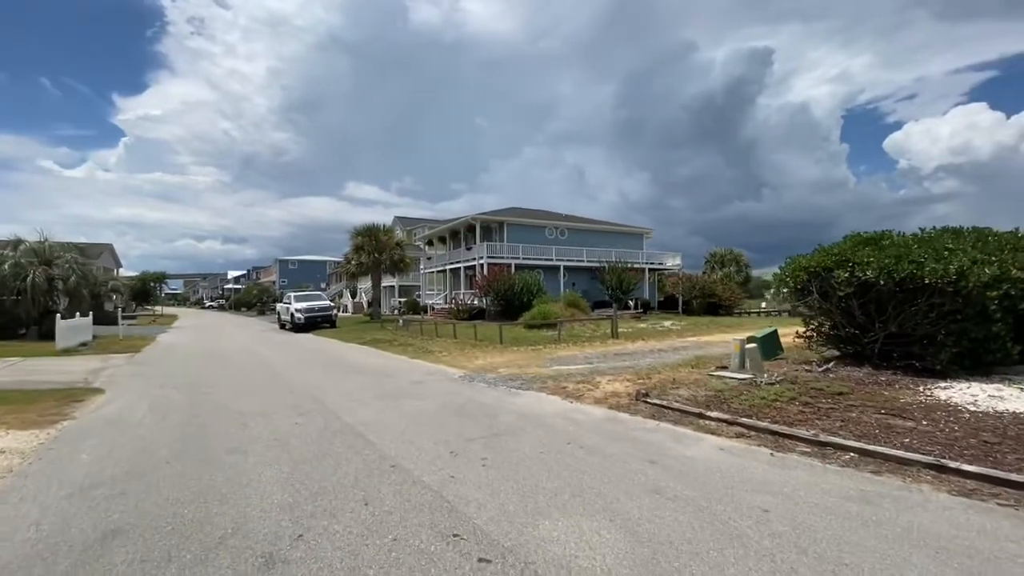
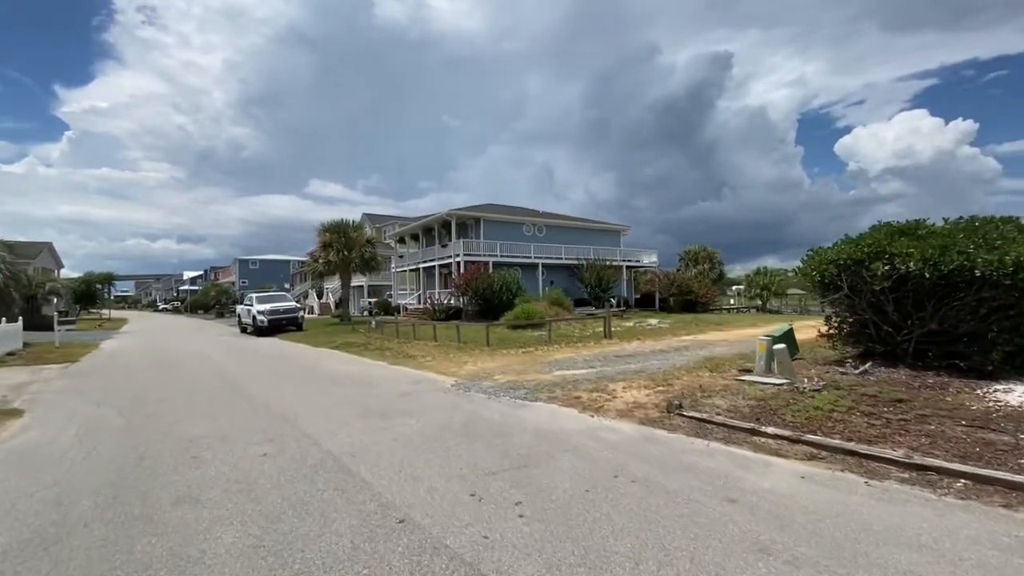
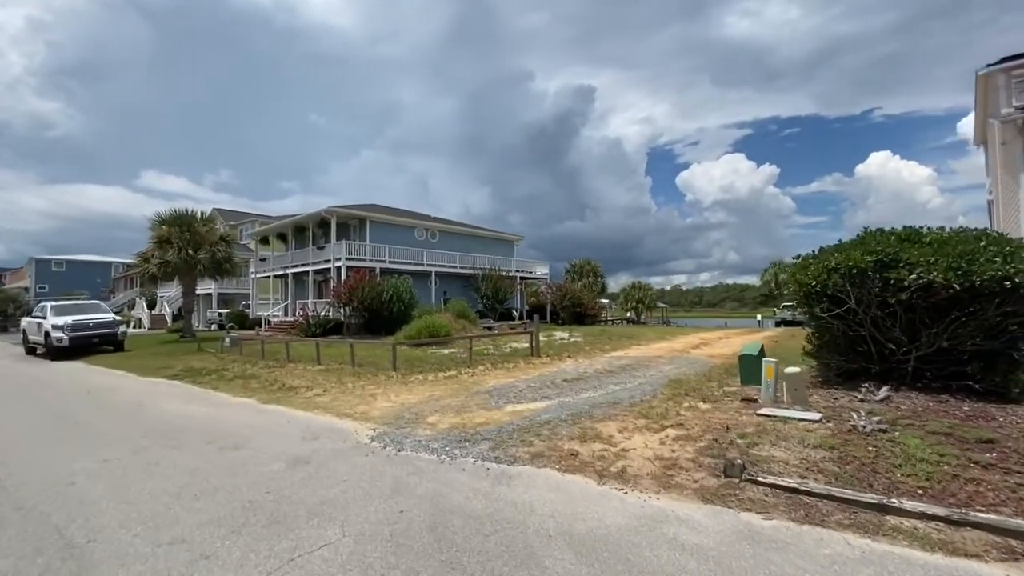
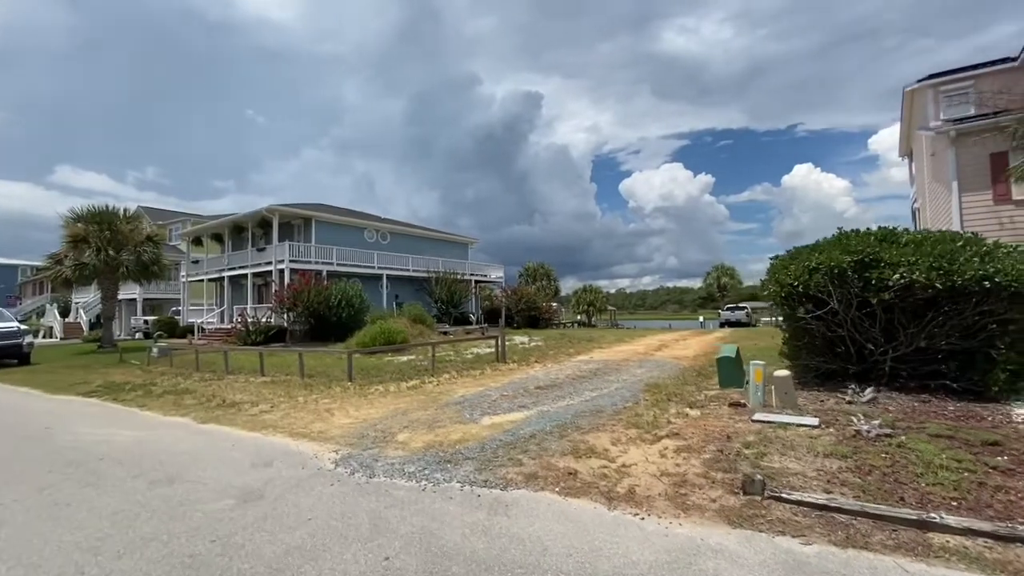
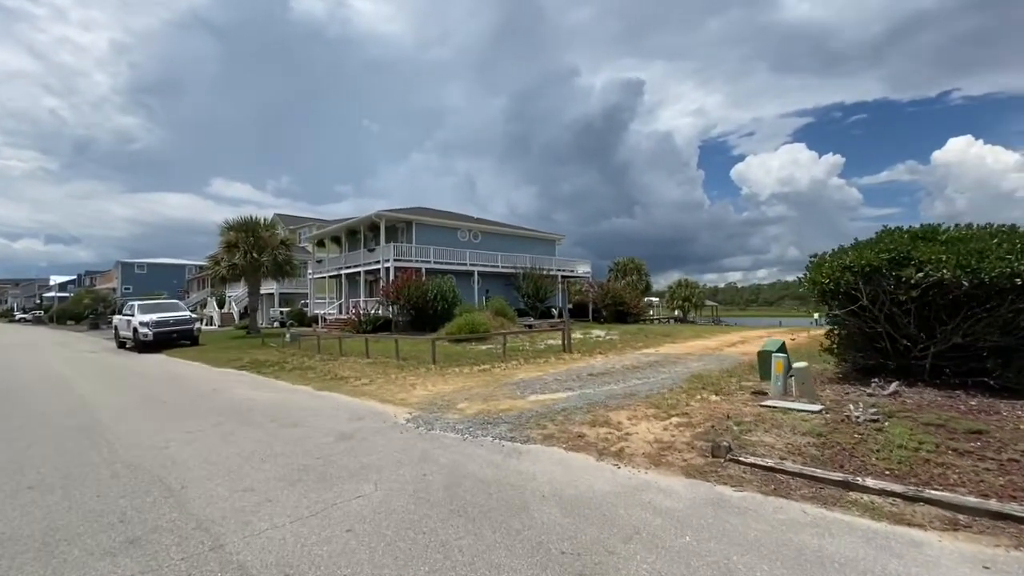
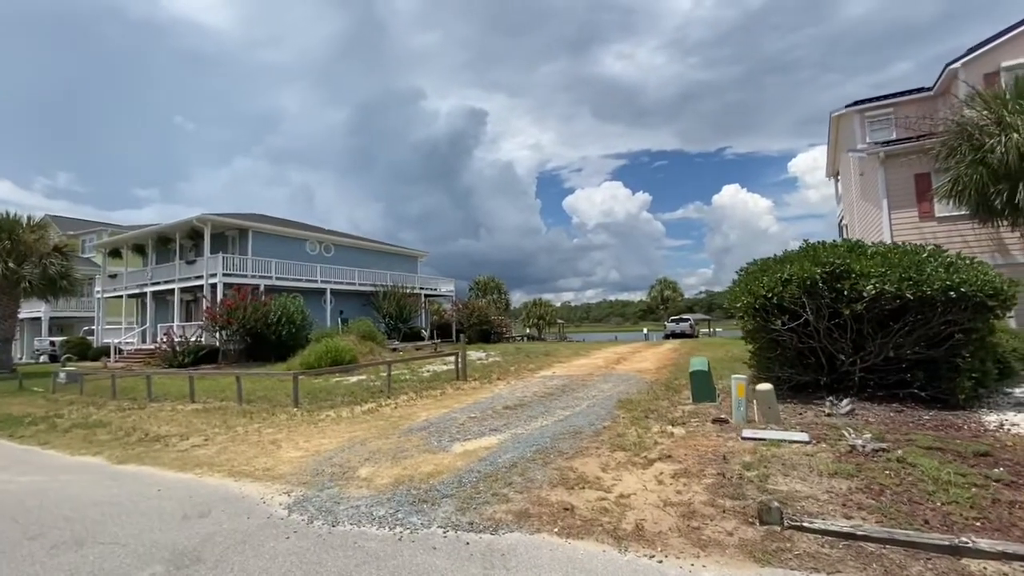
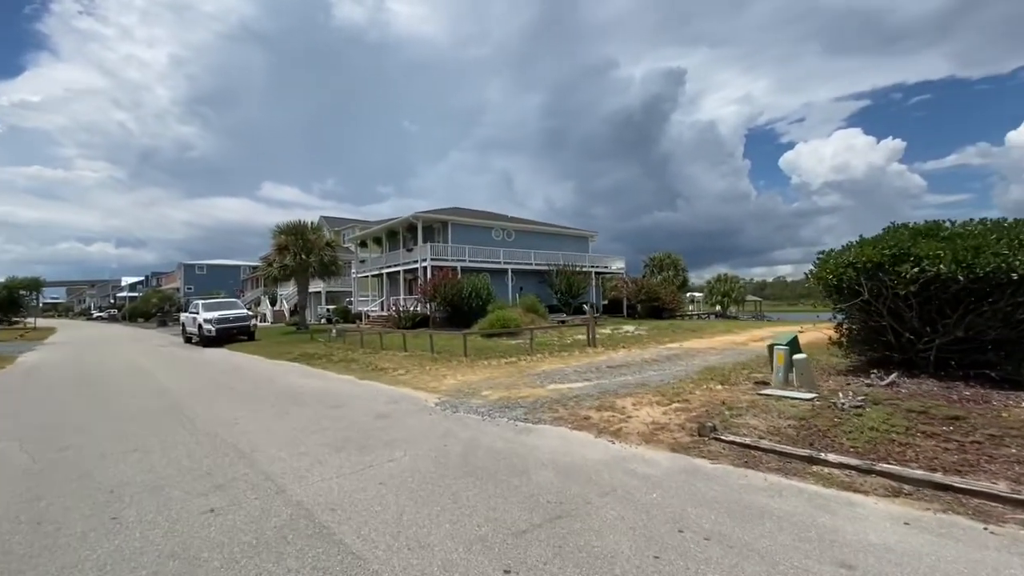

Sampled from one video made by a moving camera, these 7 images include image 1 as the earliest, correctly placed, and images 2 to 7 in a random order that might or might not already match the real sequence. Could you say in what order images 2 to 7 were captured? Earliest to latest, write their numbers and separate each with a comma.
2, 7, 5, 3, 4, 6
